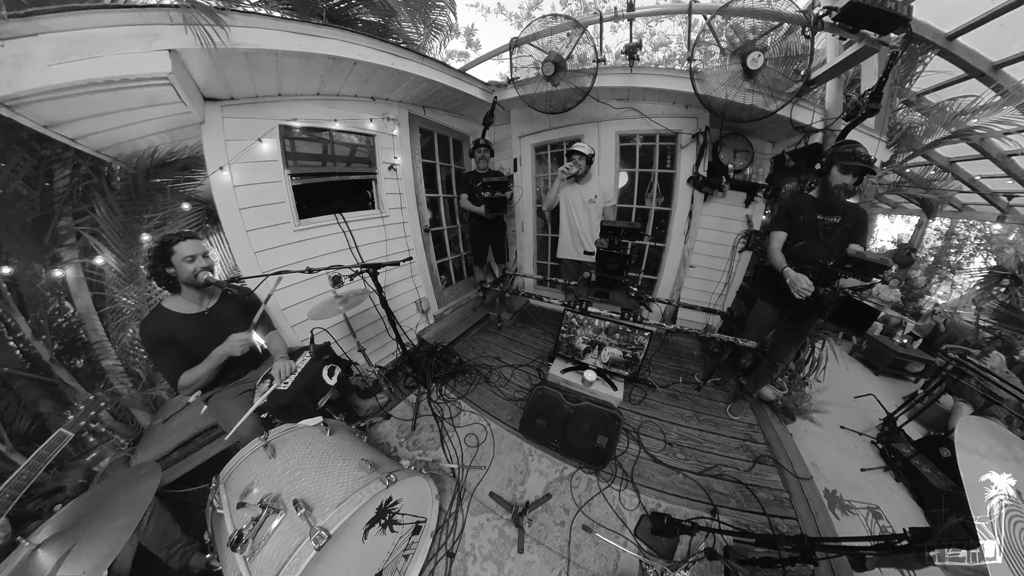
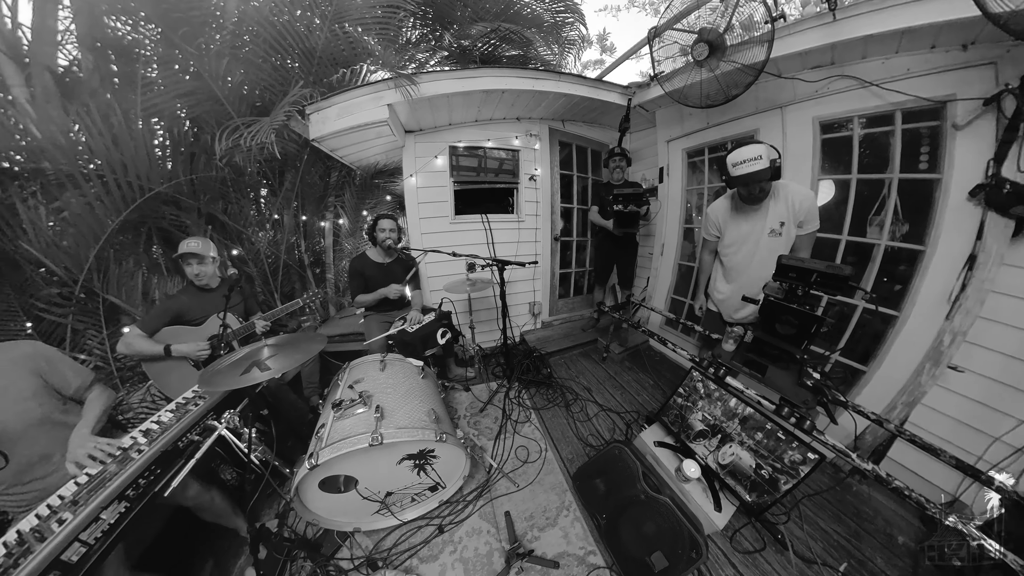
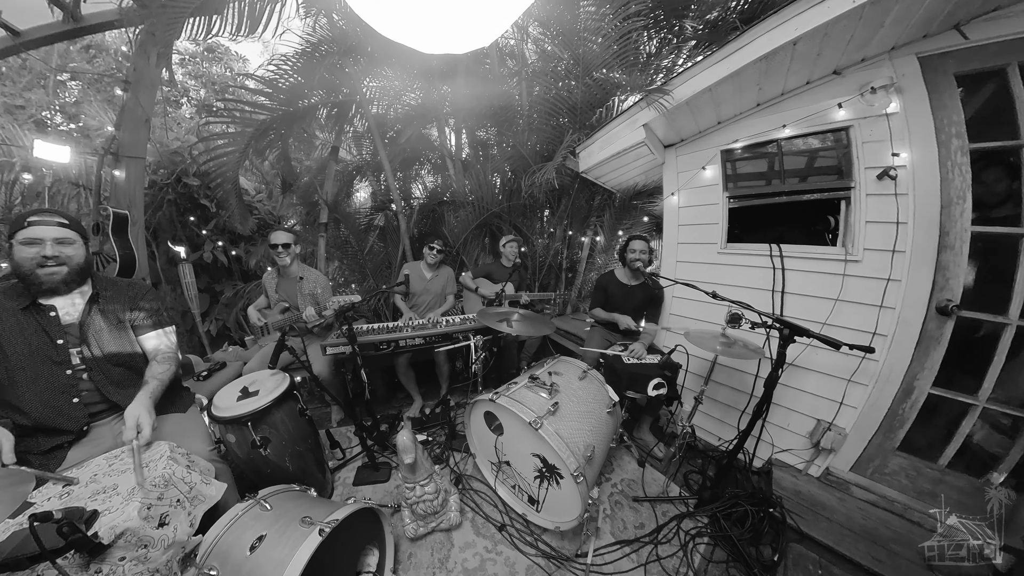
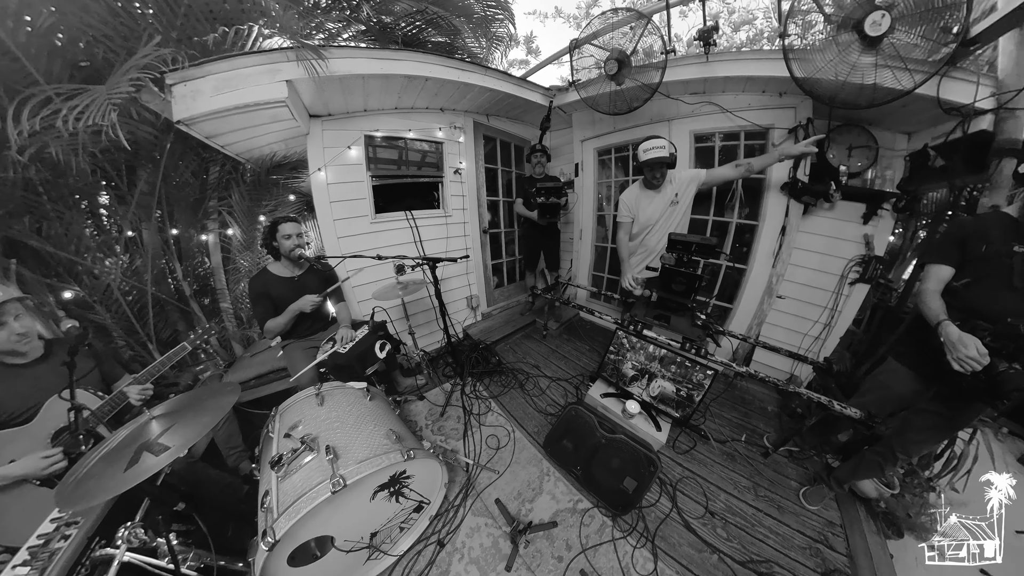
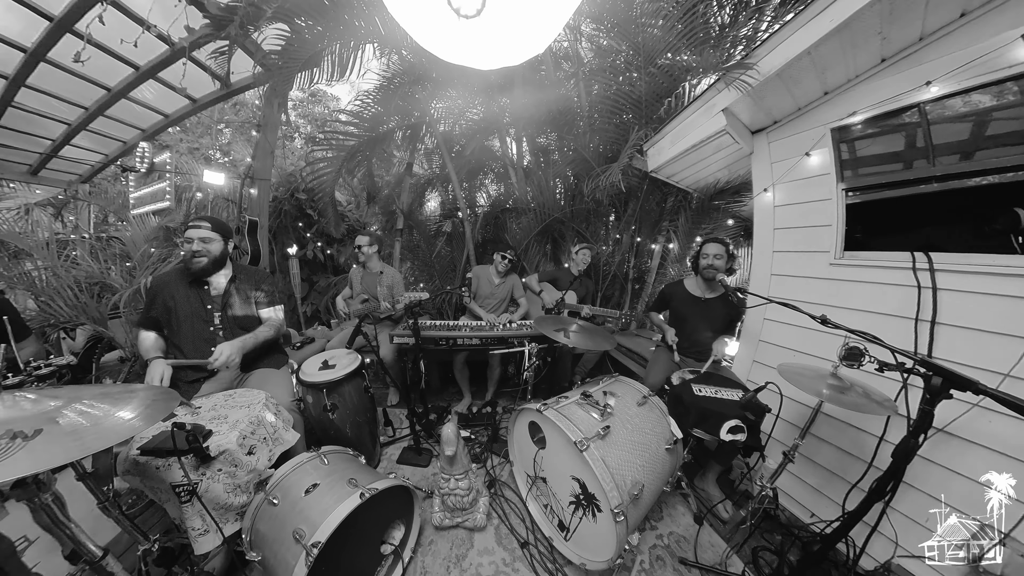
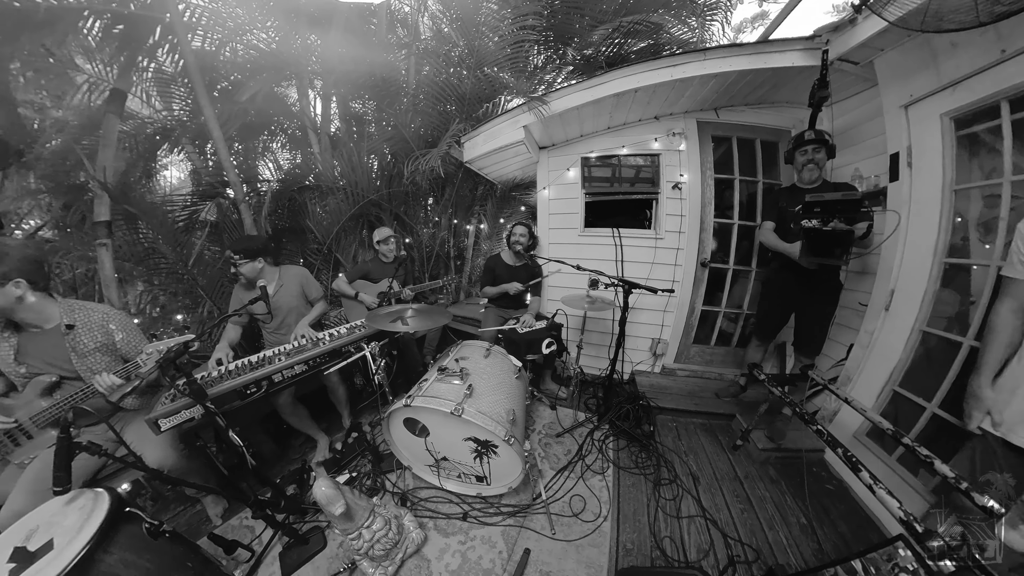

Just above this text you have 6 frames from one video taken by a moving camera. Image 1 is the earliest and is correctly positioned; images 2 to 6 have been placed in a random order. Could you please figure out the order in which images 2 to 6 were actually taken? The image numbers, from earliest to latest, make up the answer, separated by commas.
4, 2, 6, 3, 5
